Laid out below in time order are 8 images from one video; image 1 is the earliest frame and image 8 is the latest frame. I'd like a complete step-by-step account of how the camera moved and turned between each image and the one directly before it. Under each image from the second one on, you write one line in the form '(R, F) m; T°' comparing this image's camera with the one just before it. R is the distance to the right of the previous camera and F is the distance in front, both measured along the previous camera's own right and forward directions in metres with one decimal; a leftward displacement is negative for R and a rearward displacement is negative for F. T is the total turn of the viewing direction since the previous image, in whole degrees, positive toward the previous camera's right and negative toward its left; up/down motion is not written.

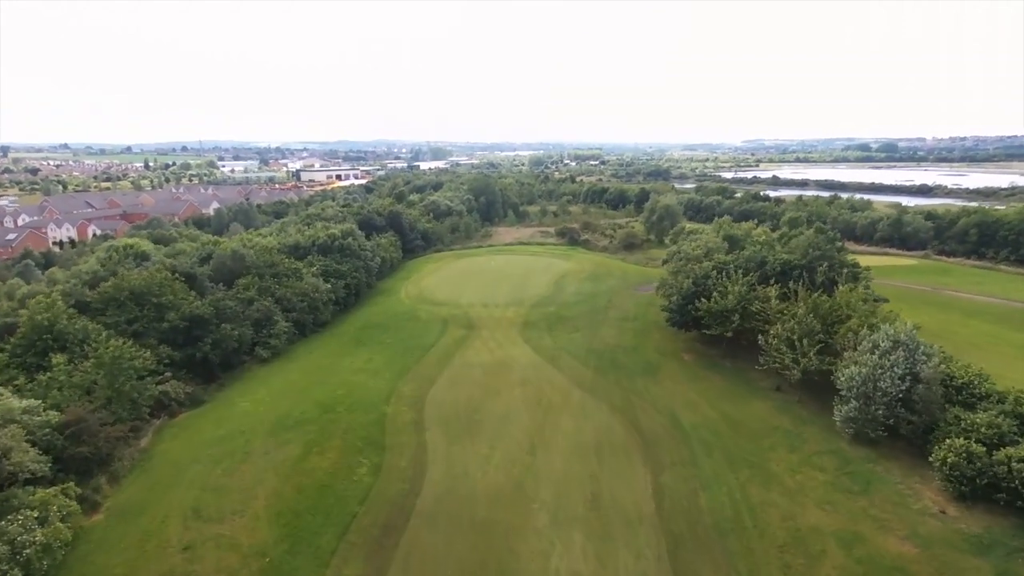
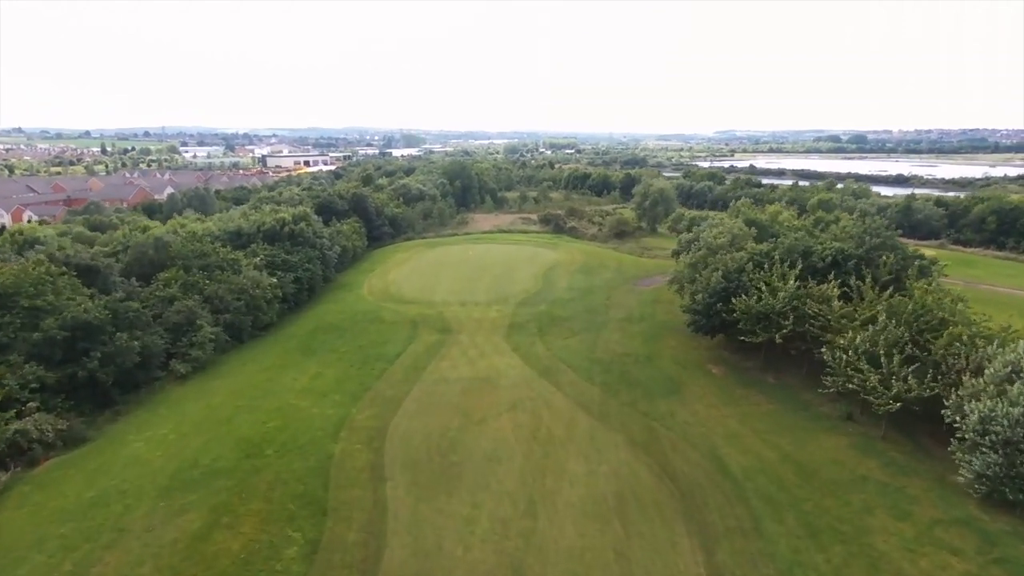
(-0.7, +9.7) m; +2°
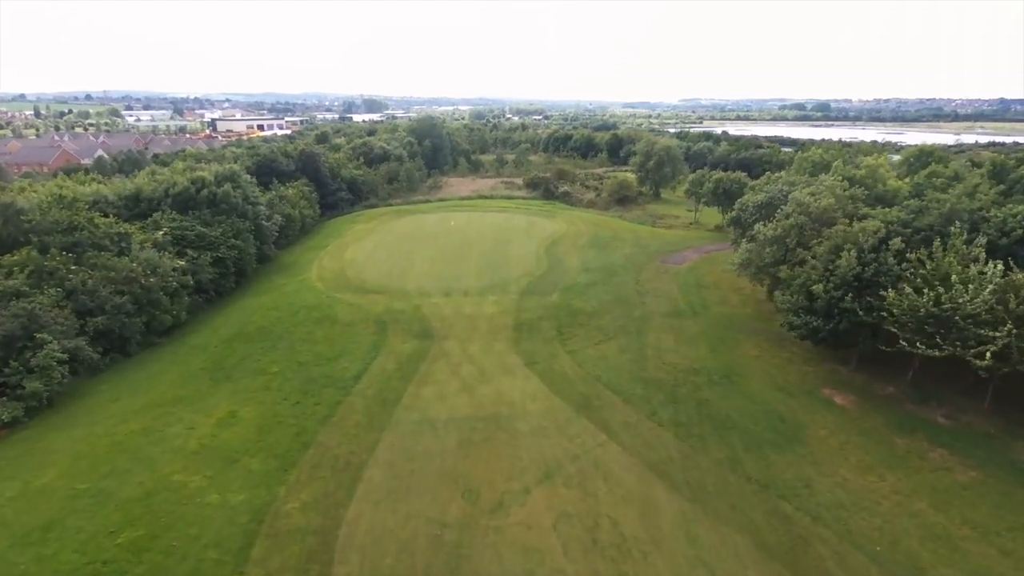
(-2.2, +13.5) m; +3°
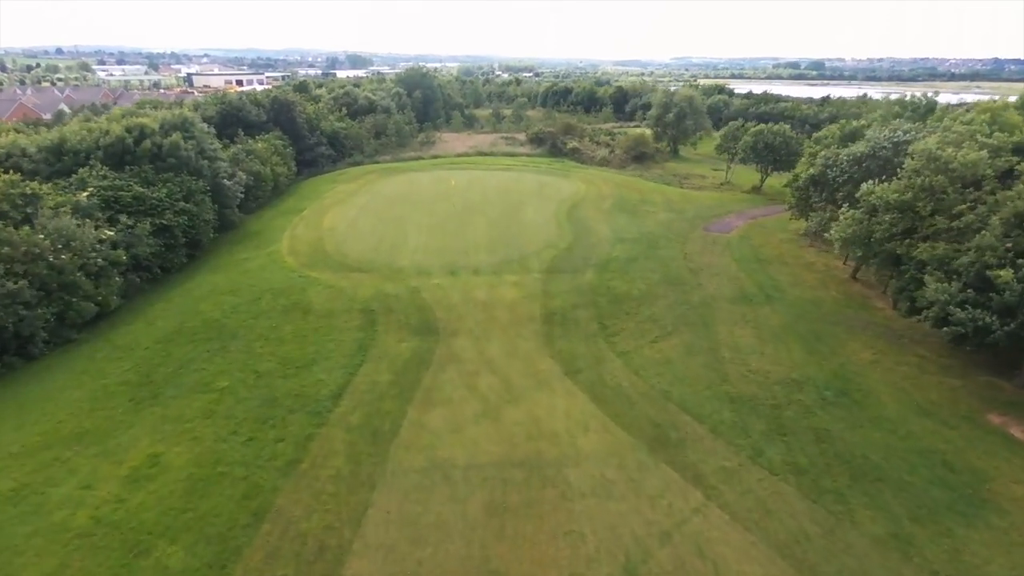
(-1.7, +7.8) m; +1°
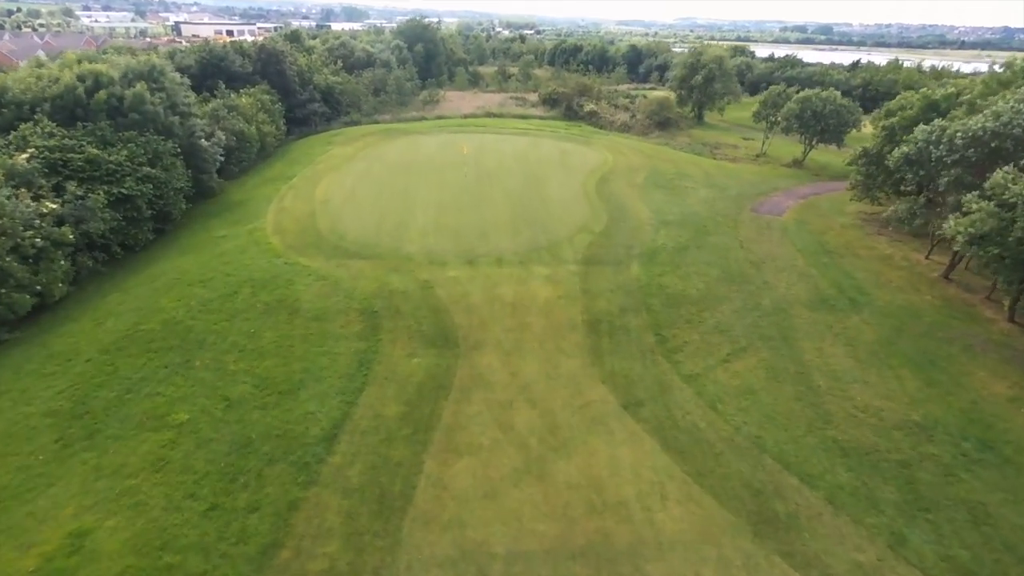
(-1.4, +5.0) m; +1°
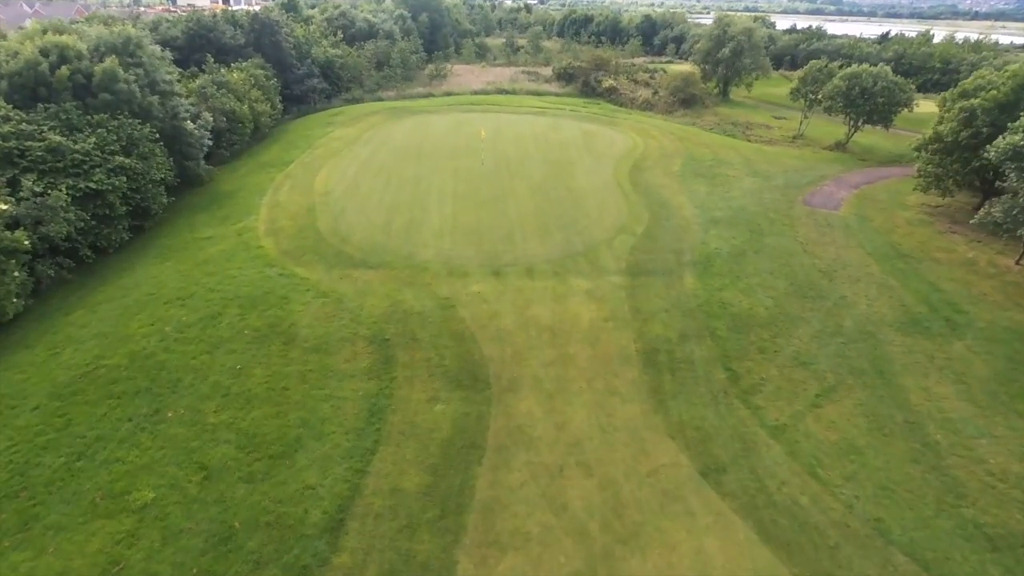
(-1.1, +3.6) m; 0°
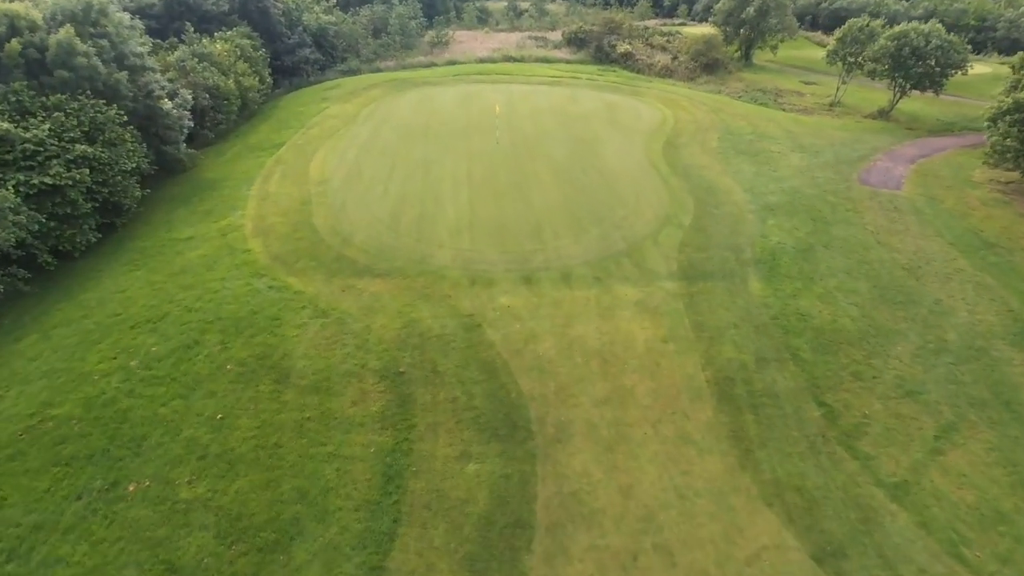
(-0.9, +3.3) m; 0°
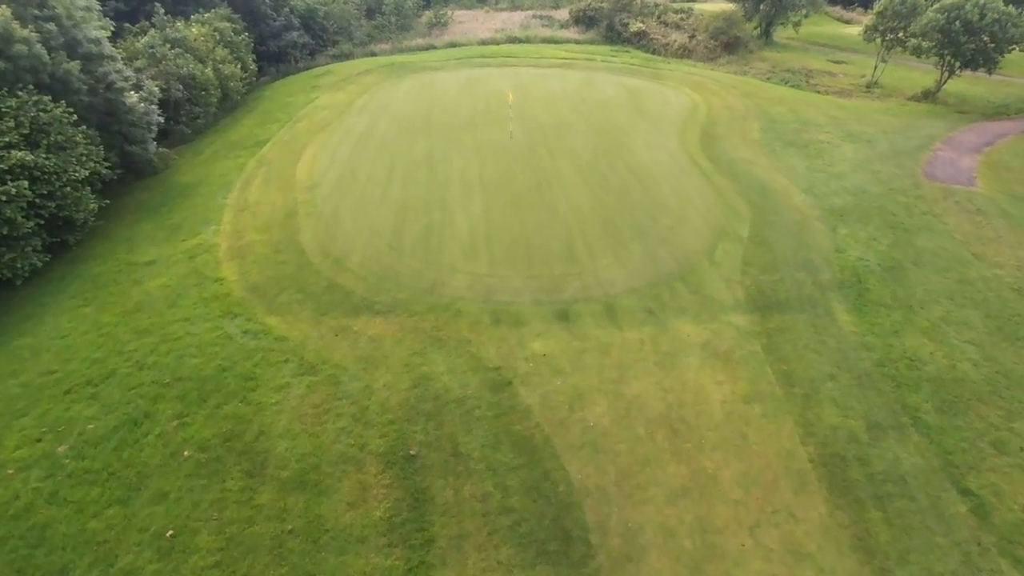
(-0.8, +3.4) m; 0°
